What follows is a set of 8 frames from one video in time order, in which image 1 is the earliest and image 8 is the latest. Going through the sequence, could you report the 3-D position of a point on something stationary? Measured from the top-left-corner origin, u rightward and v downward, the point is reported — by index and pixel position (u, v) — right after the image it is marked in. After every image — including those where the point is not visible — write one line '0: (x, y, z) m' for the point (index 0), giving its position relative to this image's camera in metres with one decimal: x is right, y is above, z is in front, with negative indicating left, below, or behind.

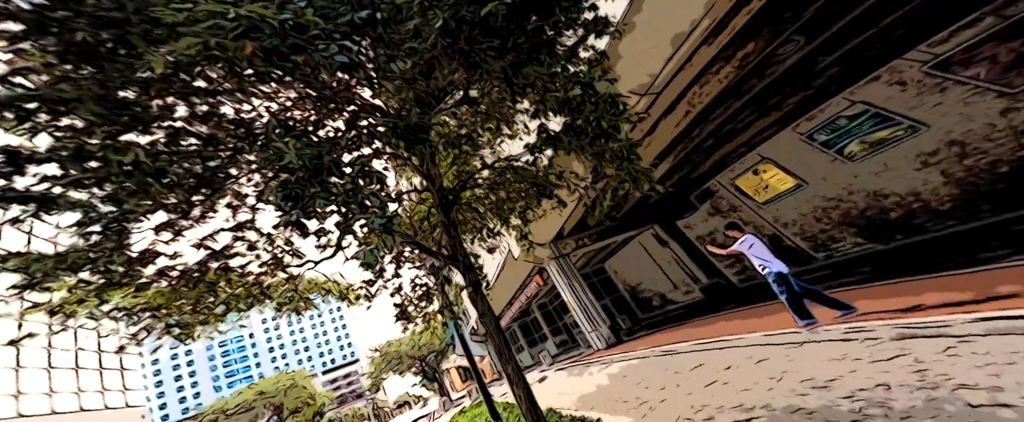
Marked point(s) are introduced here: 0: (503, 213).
0: (-0.3, 0.0, +5.4) m
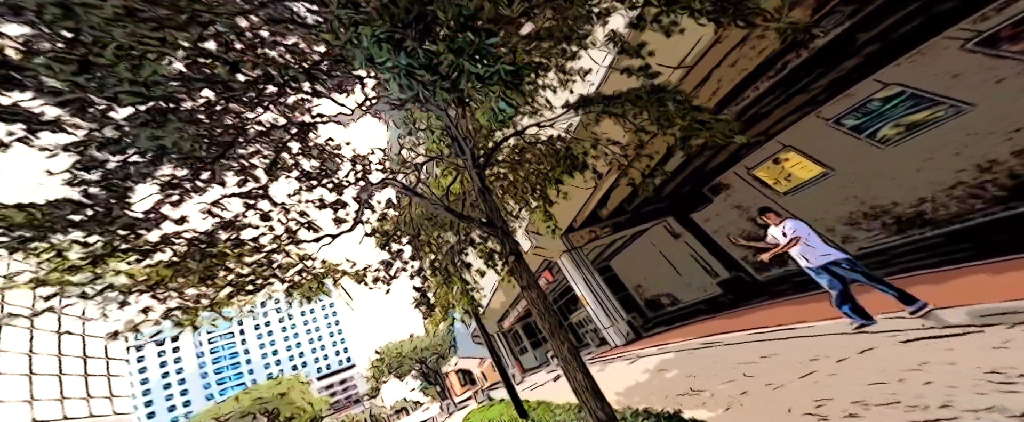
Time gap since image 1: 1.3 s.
0: (+0.1, +0.3, +5.1) m
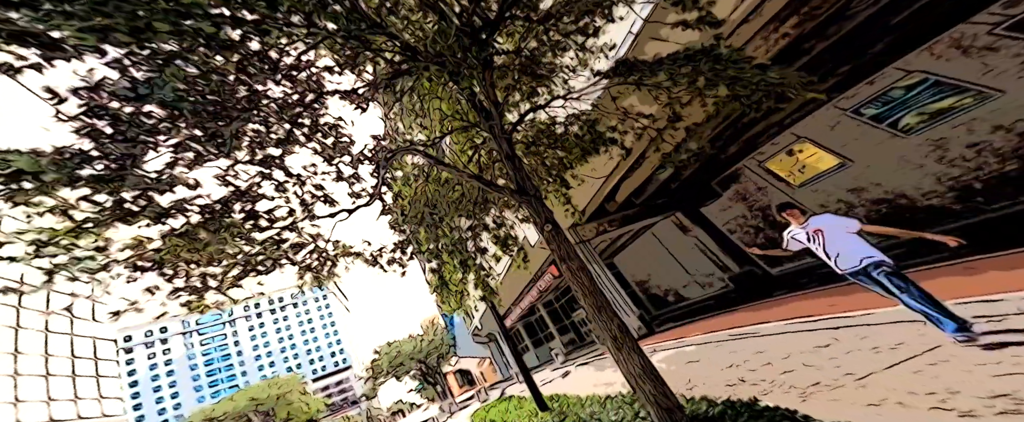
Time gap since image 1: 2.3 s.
0: (+0.4, +0.5, +4.9) m
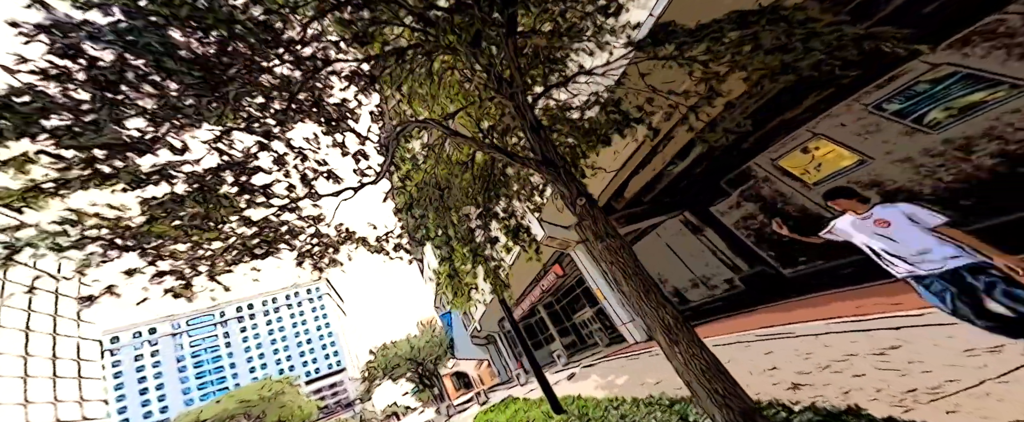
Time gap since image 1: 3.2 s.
0: (+0.6, +0.7, +4.6) m
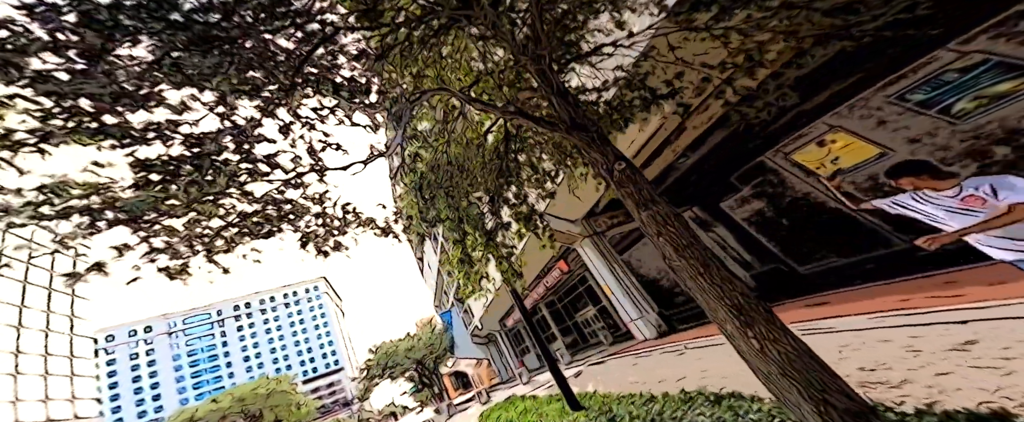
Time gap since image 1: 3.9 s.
0: (+0.8, +0.9, +4.4) m
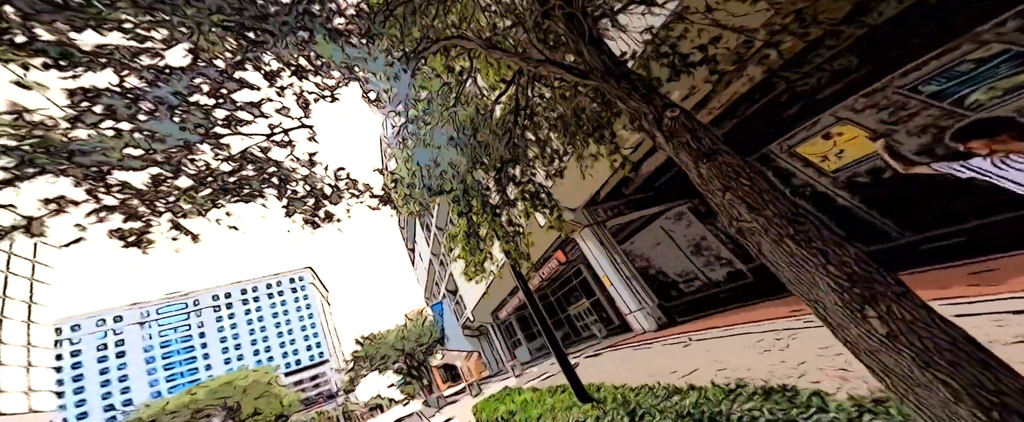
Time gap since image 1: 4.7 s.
0: (+0.9, +1.1, +4.1) m
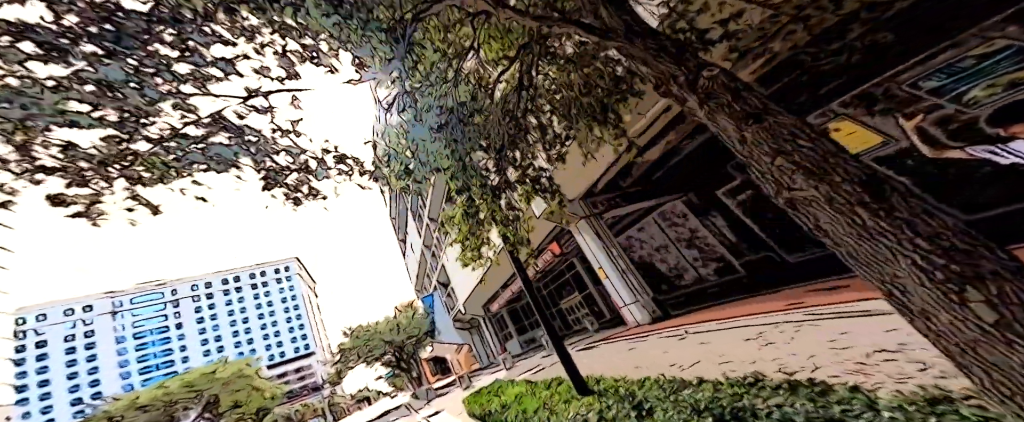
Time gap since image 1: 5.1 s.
0: (+1.0, +1.3, +3.9) m
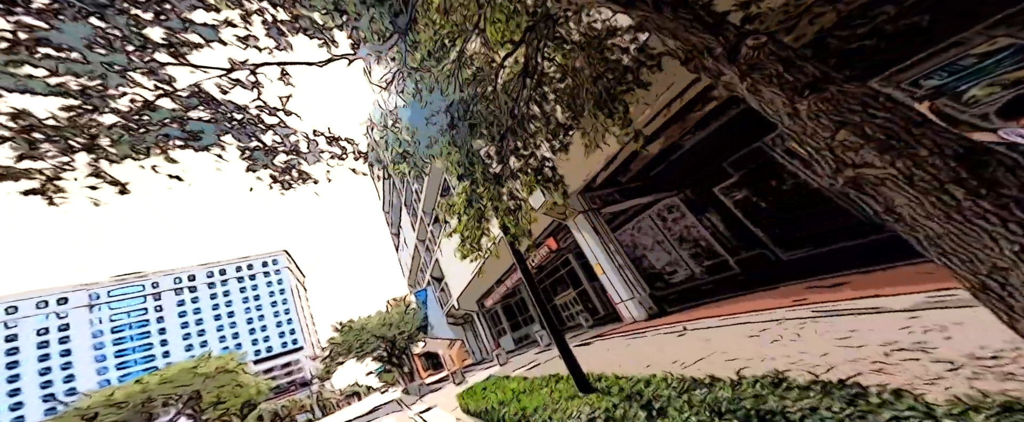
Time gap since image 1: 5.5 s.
0: (+1.0, +1.4, +3.8) m
